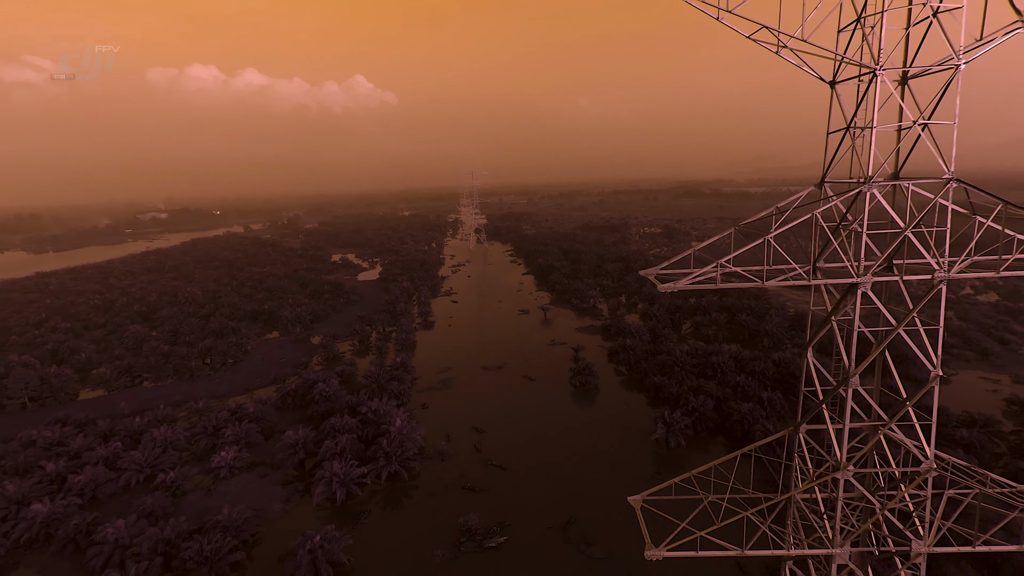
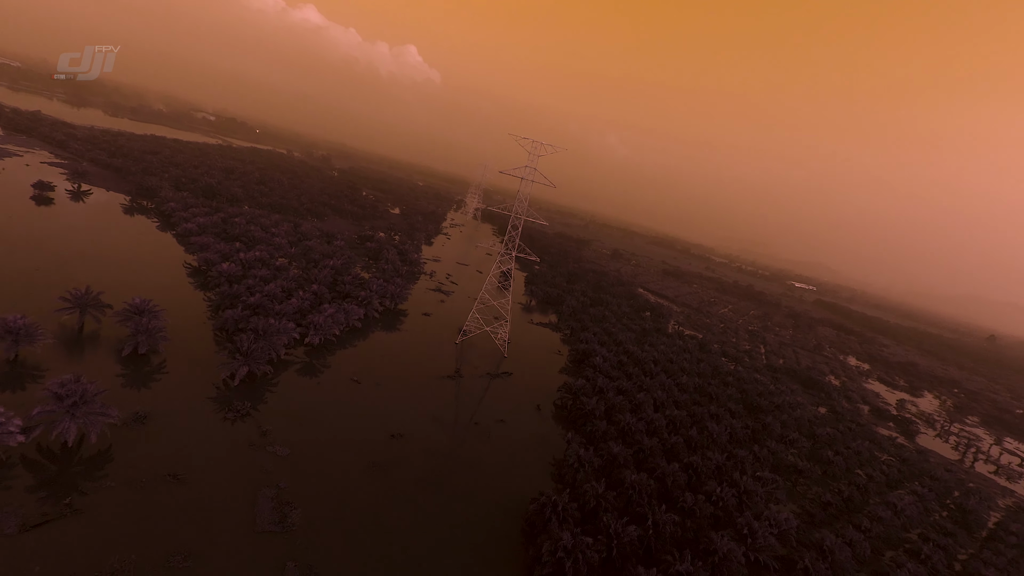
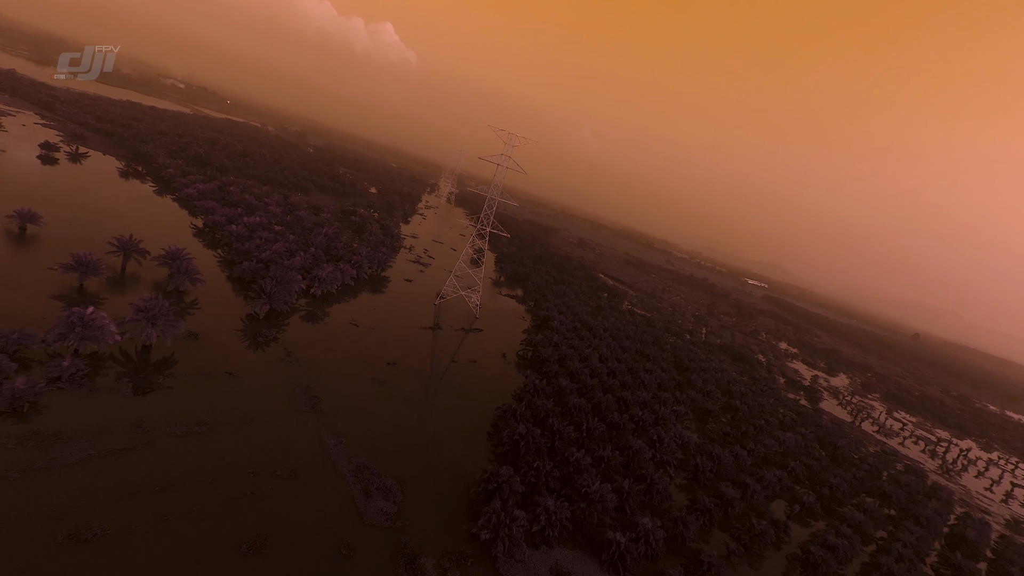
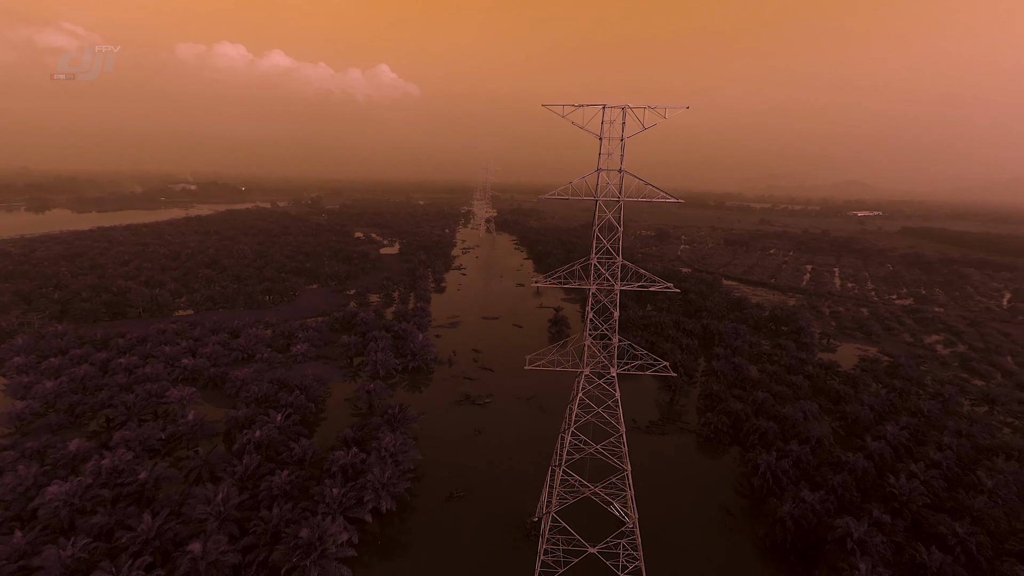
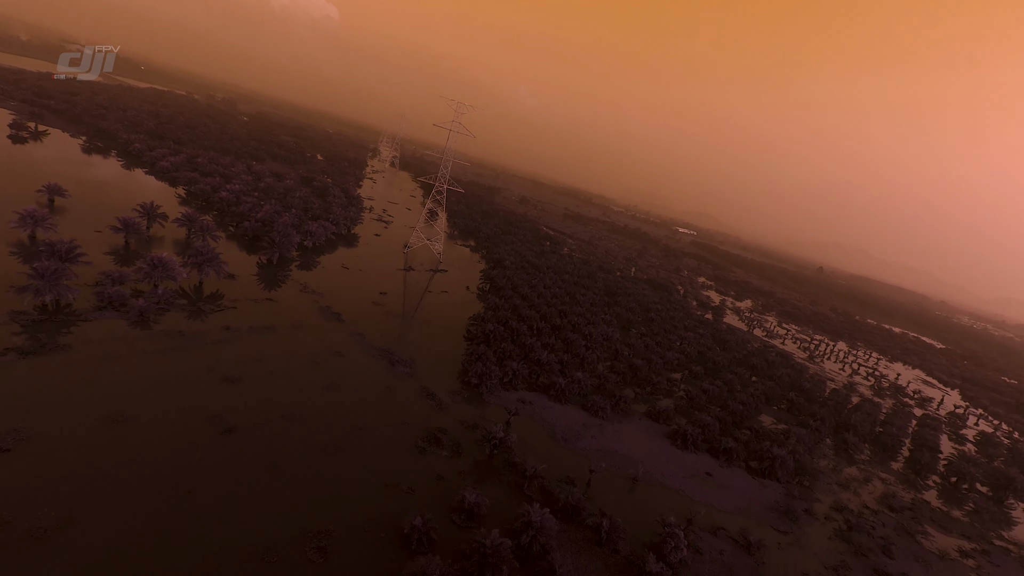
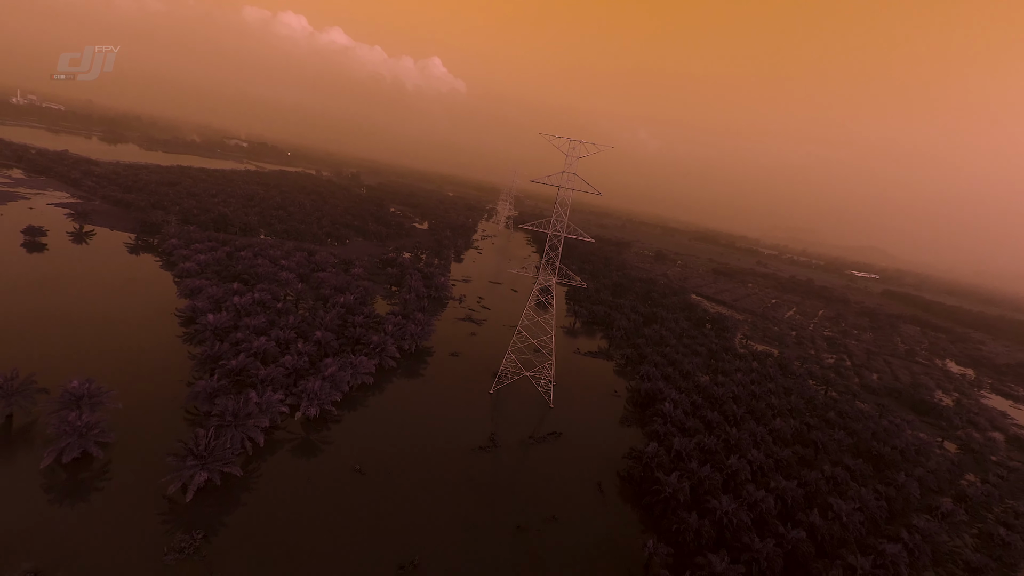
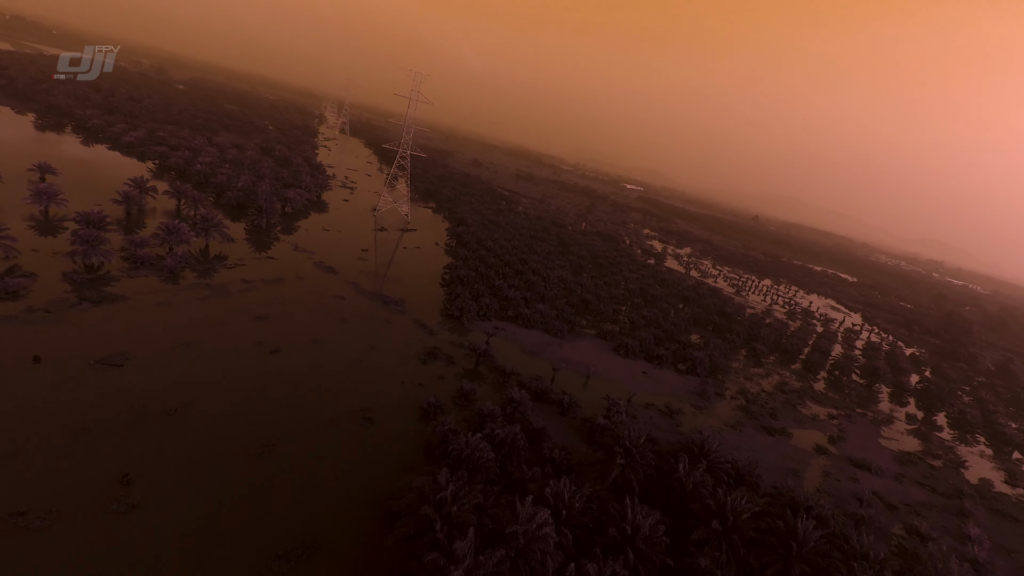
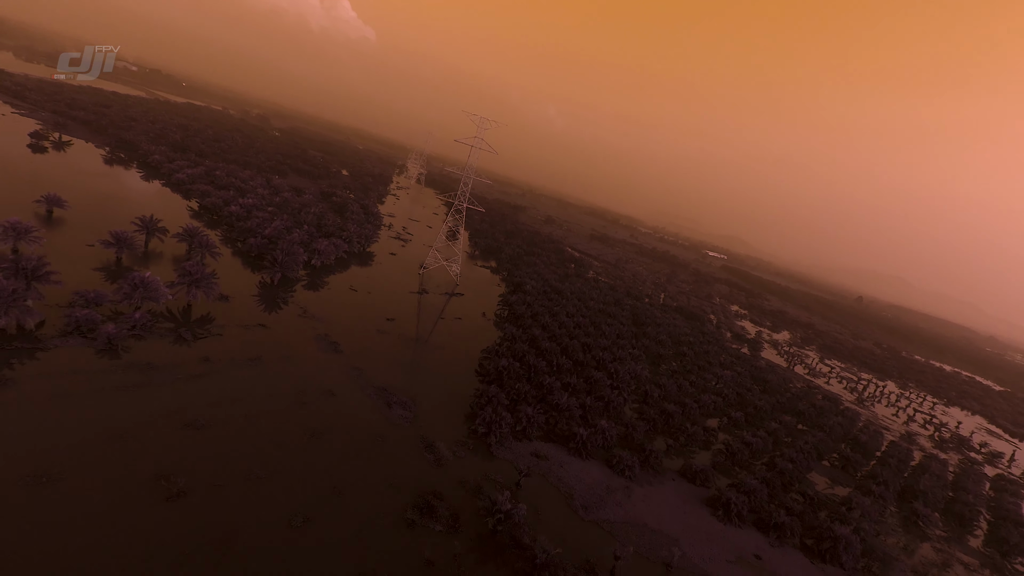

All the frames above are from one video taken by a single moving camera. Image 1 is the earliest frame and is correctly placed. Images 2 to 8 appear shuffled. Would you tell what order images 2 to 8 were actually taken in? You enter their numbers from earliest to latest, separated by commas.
4, 6, 2, 3, 8, 5, 7
